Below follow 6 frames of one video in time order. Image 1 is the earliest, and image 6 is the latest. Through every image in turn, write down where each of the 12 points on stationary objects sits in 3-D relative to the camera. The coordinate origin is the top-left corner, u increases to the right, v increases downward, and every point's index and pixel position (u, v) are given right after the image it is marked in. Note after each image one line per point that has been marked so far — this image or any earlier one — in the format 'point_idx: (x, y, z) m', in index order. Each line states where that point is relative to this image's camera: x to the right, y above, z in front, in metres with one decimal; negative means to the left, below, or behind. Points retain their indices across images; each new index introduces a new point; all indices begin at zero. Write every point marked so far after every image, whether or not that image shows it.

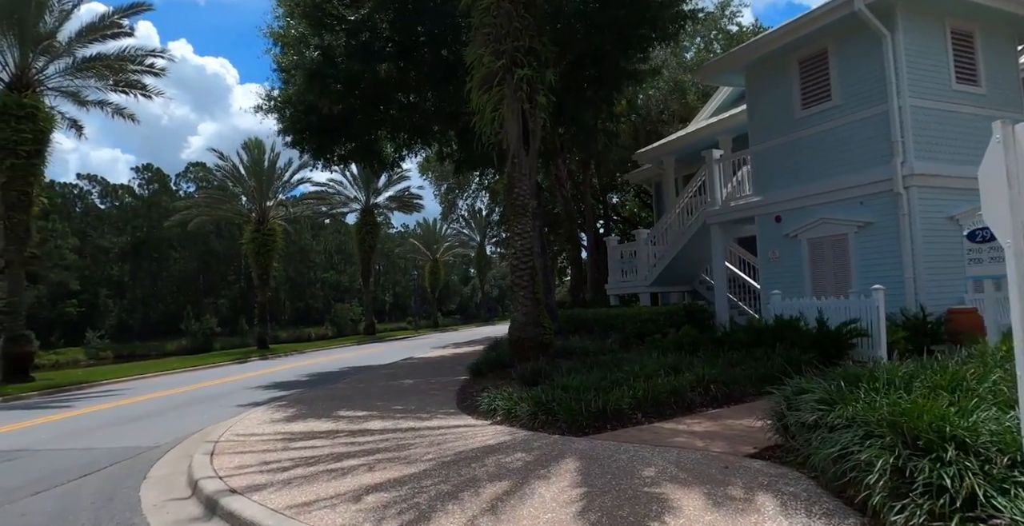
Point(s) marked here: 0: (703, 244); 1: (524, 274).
0: (+5.3, +0.5, +15.7) m
1: (+0.2, -0.2, +10.8) m
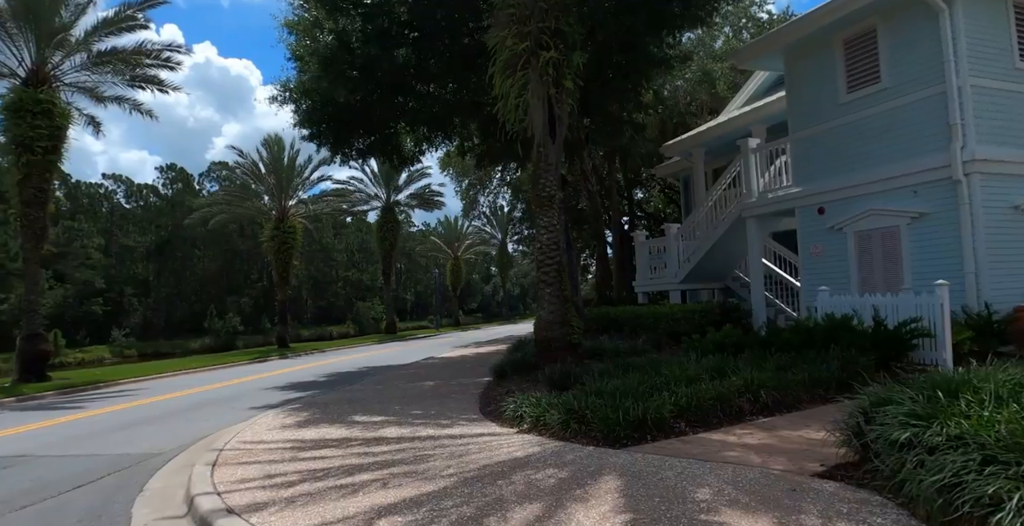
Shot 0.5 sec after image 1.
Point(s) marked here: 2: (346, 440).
0: (+5.9, +0.6, +14.9) m
1: (+0.7, -0.1, +10.1) m
2: (-1.9, -2.0, +6.6) m
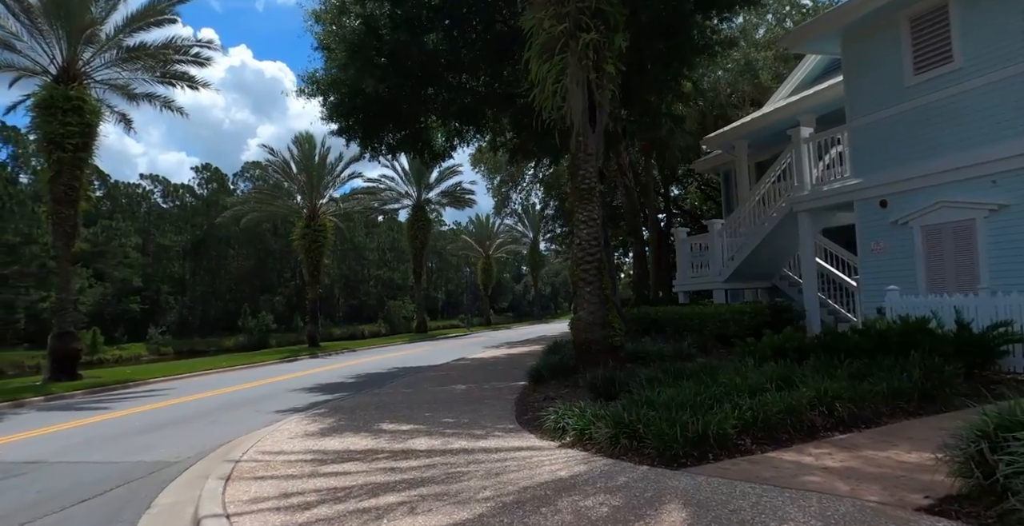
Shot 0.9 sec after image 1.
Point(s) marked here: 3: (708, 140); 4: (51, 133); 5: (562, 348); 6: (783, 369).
0: (+6.7, +0.7, +14.0) m
1: (+1.3, -0.1, +9.5) m
2: (-1.5, -2.0, +6.1) m
3: (+6.7, +4.2, +19.7) m
4: (-12.7, +3.6, +15.8) m
5: (+1.1, -1.8, +12.0) m
6: (+3.1, -1.2, +6.6) m
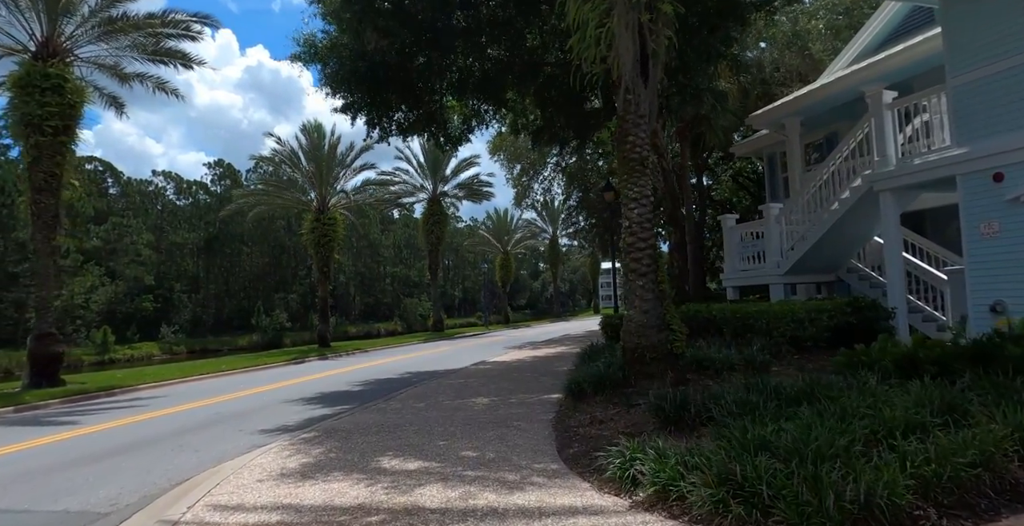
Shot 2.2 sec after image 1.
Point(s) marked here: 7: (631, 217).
0: (+7.3, +0.9, +11.9) m
1: (+1.7, +0.1, +7.6) m
2: (-1.1, -1.9, +4.3) m
3: (+7.4, +4.5, +17.7) m
4: (-12.1, +3.7, +14.3) m
5: (+1.6, -1.6, +10.1) m
6: (+3.5, -1.1, +4.7) m
7: (+1.6, +0.6, +7.7) m
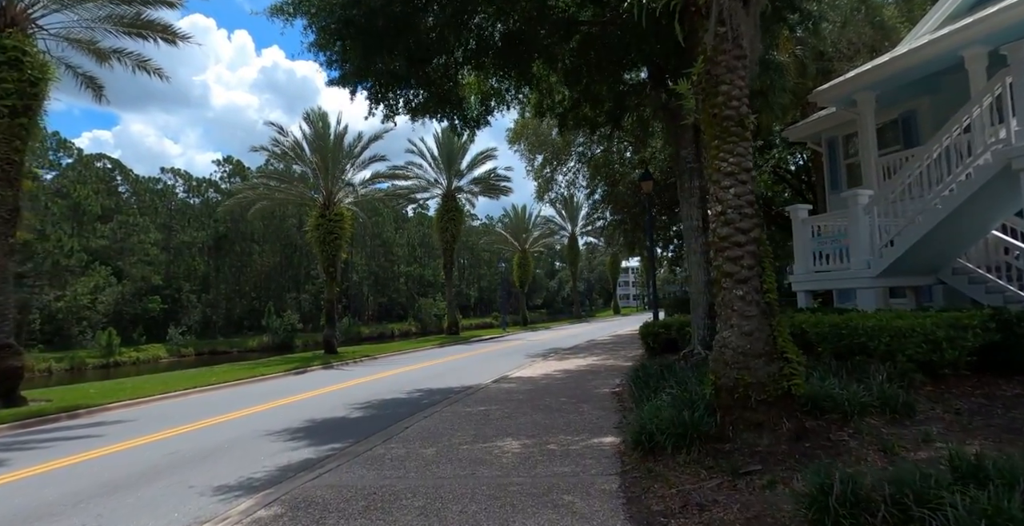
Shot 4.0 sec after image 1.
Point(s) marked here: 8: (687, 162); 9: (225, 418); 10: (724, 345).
0: (+7.8, +0.9, +9.5) m
1: (+2.1, +0.1, +5.4) m
2: (-0.8, -1.9, +2.1) m
3: (+8.1, +4.5, +15.2) m
4: (-11.5, +3.7, +12.4) m
5: (+2.1, -1.6, +7.9) m
6: (+3.9, -1.1, +2.4) m
7: (+2.0, +0.6, +5.4) m
8: (+3.3, +1.9, +10.7) m
9: (-5.6, -3.0, +11.2) m
10: (+2.0, -0.8, +5.4) m
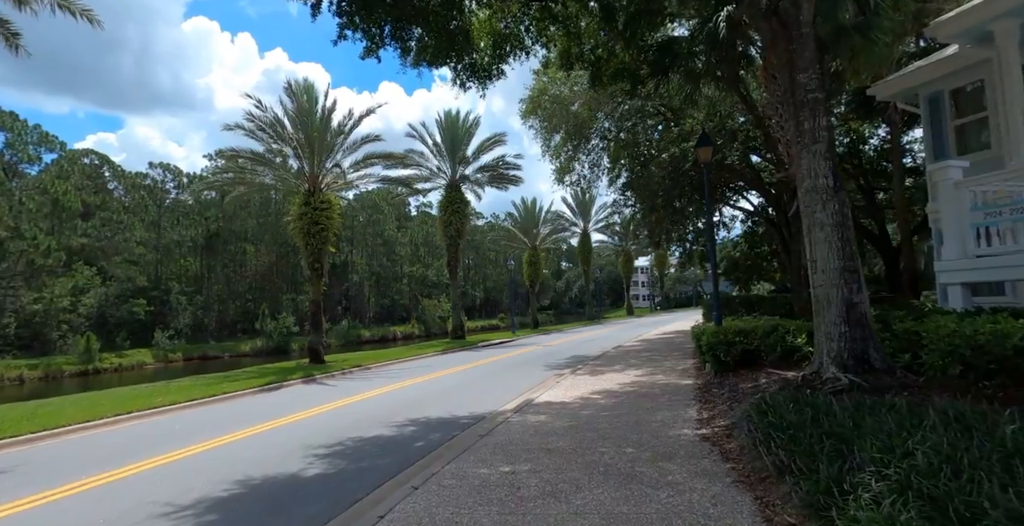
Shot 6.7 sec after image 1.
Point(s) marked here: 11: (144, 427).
0: (+8.2, +1.2, +6.0) m
1: (+2.5, +0.4, +1.9) m
2: (-0.4, -1.6, -1.3) m
3: (+8.6, +4.8, +11.7) m
4: (-11.0, +3.9, +9.0) m
5: (+2.5, -1.3, +4.4) m
6: (+4.2, -0.8, -1.1) m
7: (+2.4, +0.9, +2.0) m
8: (+3.7, +2.2, +7.2) m
9: (-5.1, -2.8, +7.8) m
10: (+2.4, -0.5, +1.9) m
11: (-7.2, -3.2, +11.0) m
